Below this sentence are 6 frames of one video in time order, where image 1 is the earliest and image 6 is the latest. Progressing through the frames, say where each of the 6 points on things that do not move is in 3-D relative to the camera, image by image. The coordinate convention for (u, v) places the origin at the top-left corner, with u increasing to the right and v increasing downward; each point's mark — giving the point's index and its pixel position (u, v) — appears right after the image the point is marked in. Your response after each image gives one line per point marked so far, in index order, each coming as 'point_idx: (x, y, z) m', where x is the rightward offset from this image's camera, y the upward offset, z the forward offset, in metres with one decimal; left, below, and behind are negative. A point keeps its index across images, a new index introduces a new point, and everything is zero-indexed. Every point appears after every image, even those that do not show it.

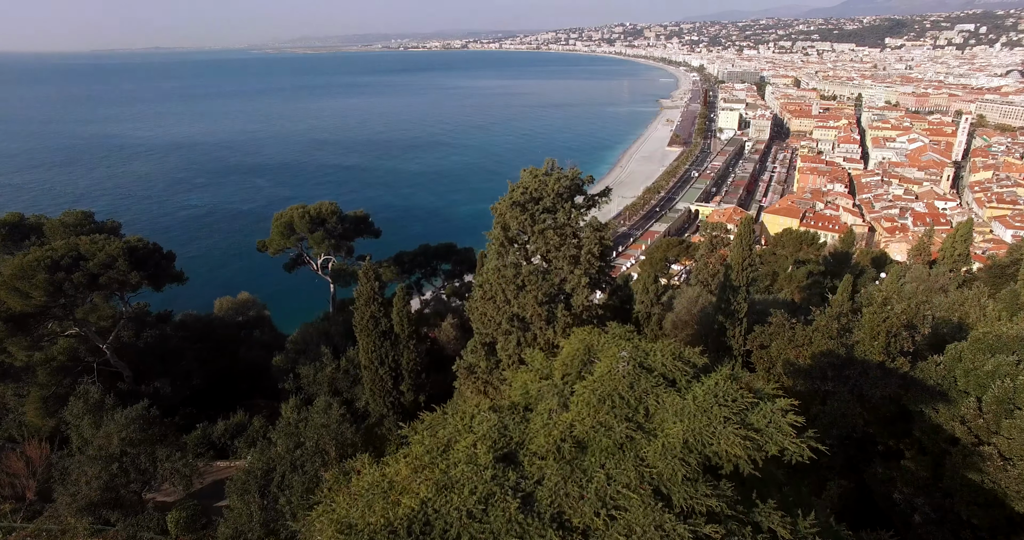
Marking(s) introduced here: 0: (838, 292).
0: (+7.7, -0.6, +12.9) m
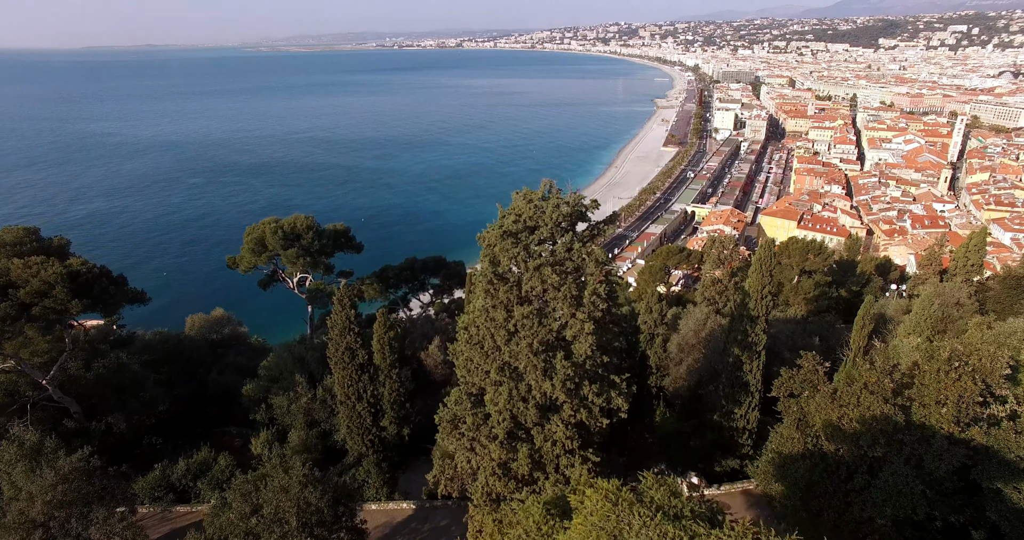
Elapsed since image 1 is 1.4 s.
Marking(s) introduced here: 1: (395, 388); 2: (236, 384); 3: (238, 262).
0: (+7.6, -1.0, +11.9) m
1: (-2.3, -2.3, +10.9) m
2: (-6.7, -2.7, +13.4) m
3: (-7.9, +0.1, +15.6) m
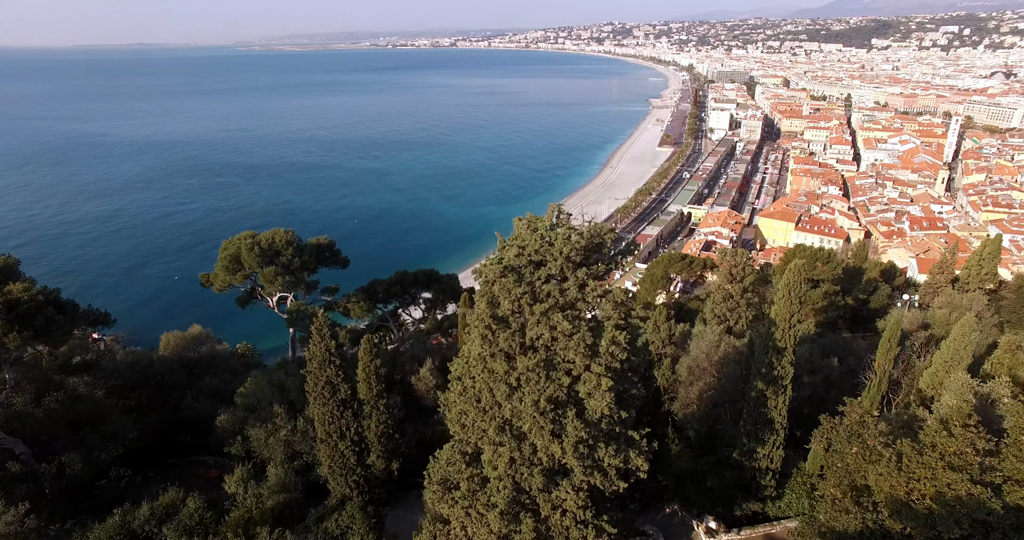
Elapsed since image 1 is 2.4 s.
0: (+7.5, -1.4, +11.0) m
1: (-2.4, -2.7, +10.0) m
2: (-6.7, -3.1, +12.3) m
3: (-7.9, -0.3, +14.6) m
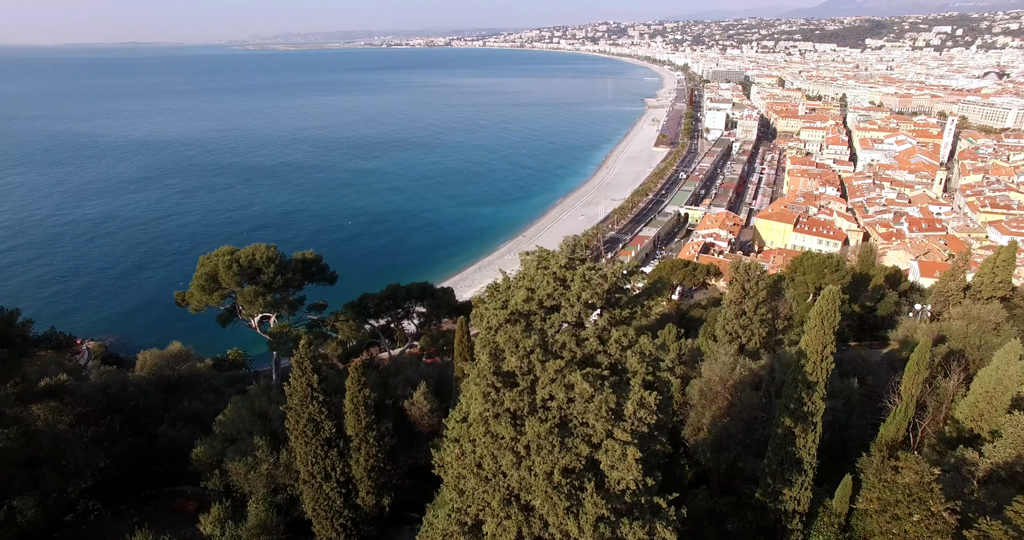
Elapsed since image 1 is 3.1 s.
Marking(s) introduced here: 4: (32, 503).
0: (+7.6, -1.7, +10.3) m
1: (-2.3, -3.1, +9.1) m
2: (-6.7, -3.5, +11.5) m
3: (-7.9, -0.6, +13.7) m
4: (-7.7, -3.8, +9.1) m
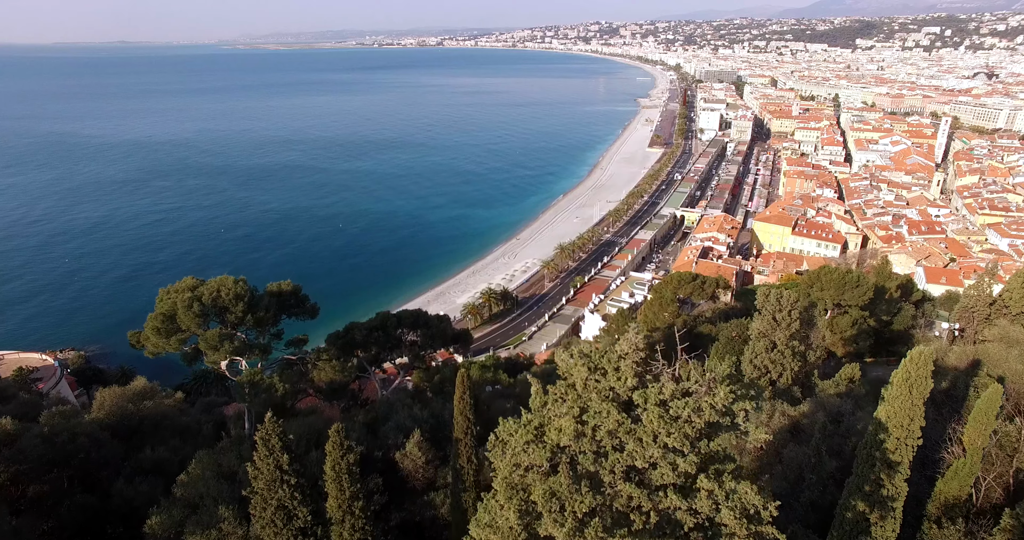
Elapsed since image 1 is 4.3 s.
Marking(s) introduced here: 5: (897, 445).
0: (+7.7, -2.3, +9.0) m
1: (-2.2, -3.7, +7.7) m
2: (-6.6, -4.1, +10.0) m
3: (-7.9, -1.3, +12.2) m
4: (-7.6, -4.4, +7.6) m
5: (+4.5, -2.0, +6.4) m
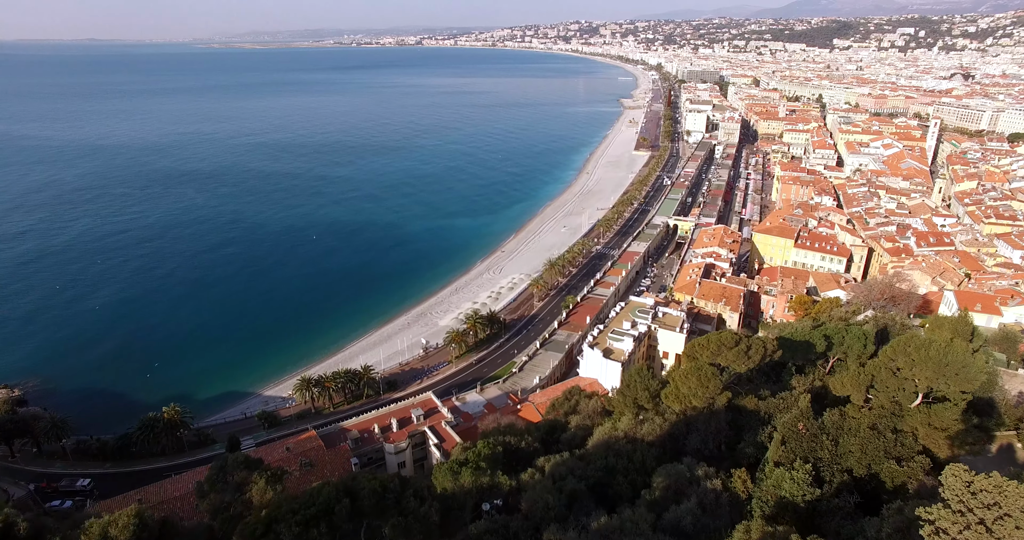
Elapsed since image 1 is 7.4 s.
0: (+8.1, -4.3, +4.5) m
1: (-1.7, -5.8, +2.9) m
2: (-6.2, -6.3, +5.0) m
3: (-7.6, -3.5, +7.2) m
4: (-7.1, -6.6, +2.6) m
5: (+5.0, -4.1, +1.8) m
